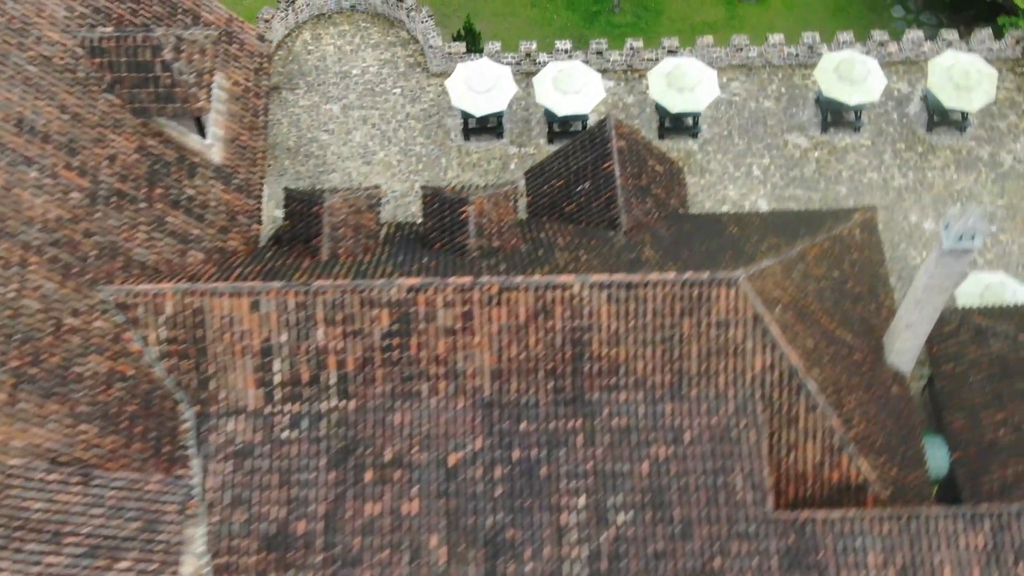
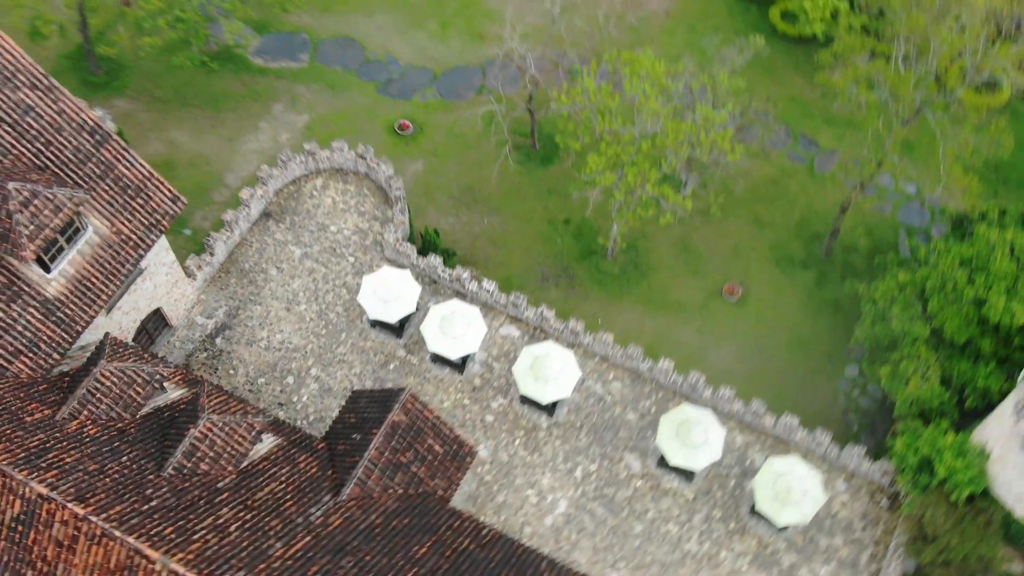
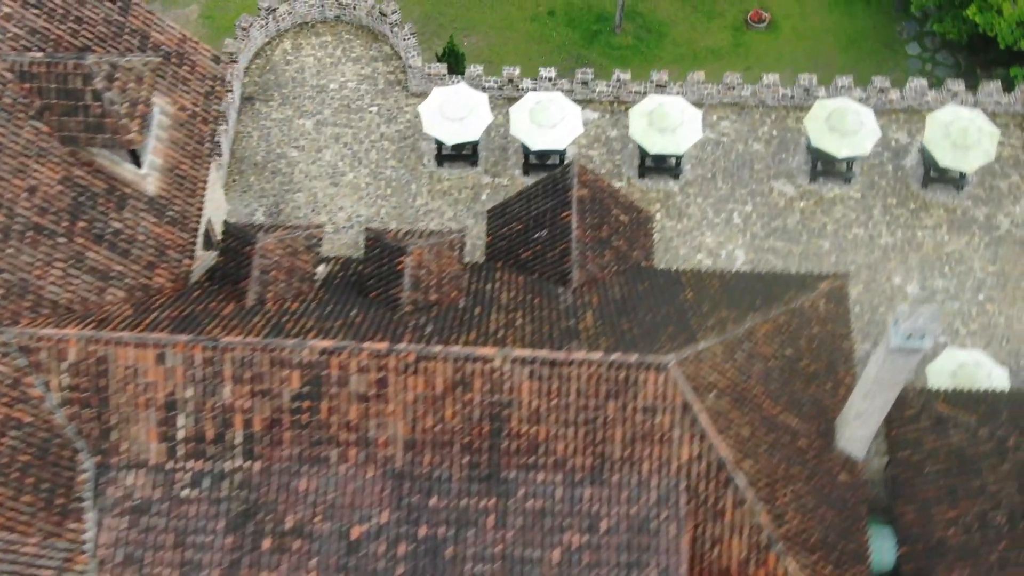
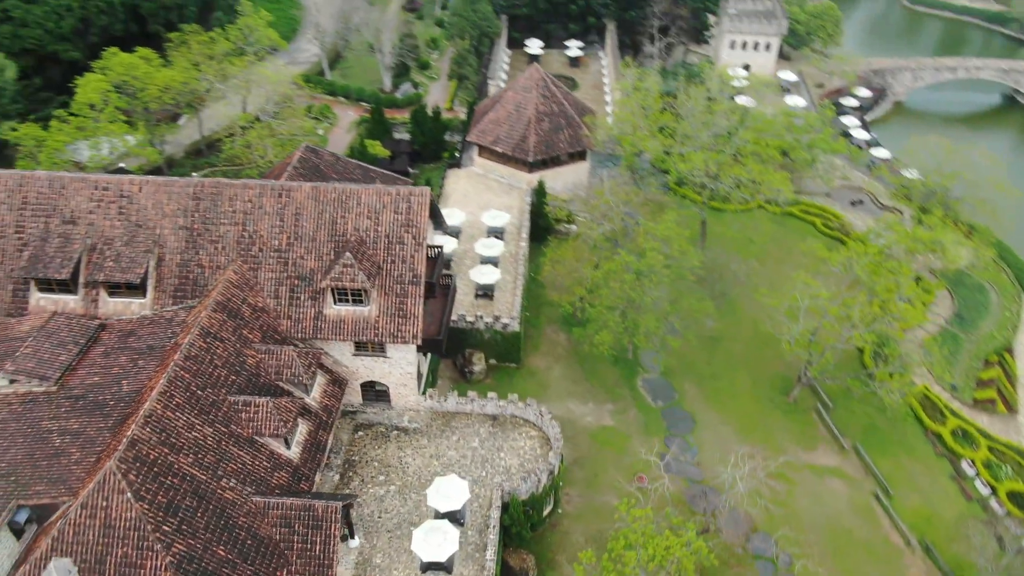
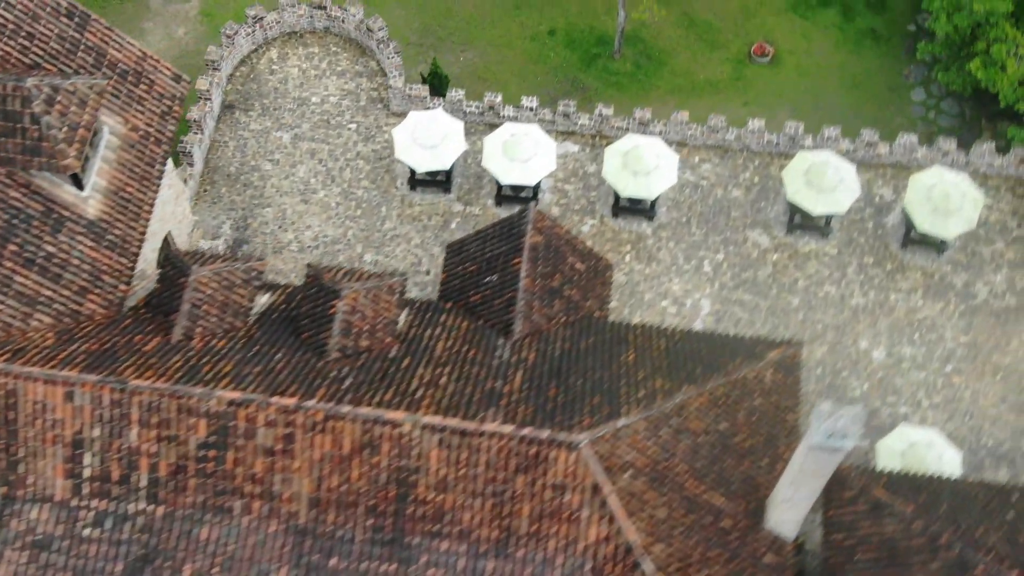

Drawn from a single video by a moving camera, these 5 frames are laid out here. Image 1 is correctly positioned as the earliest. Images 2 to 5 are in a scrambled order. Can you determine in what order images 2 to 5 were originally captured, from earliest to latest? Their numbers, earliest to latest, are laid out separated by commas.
3, 5, 2, 4
